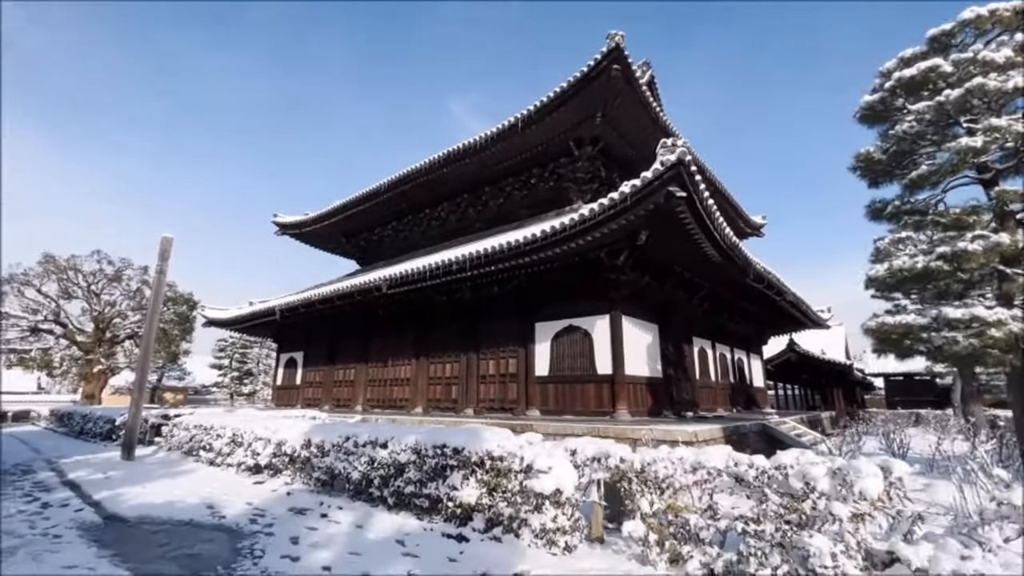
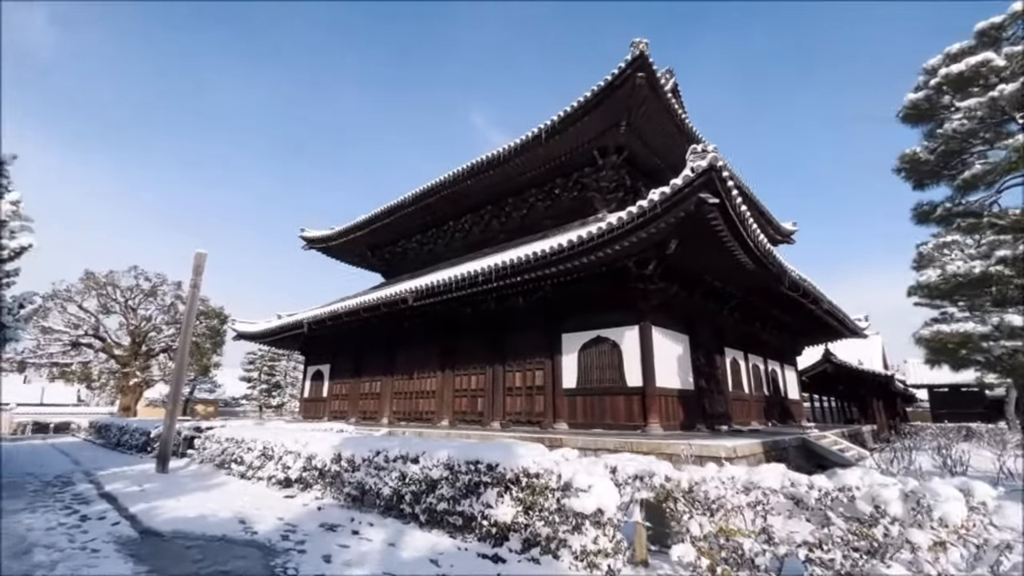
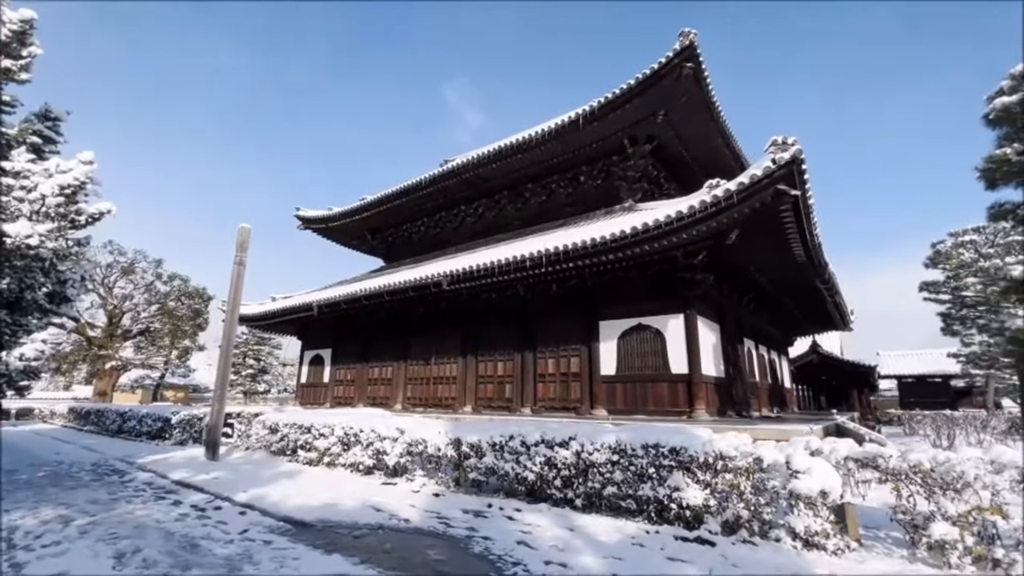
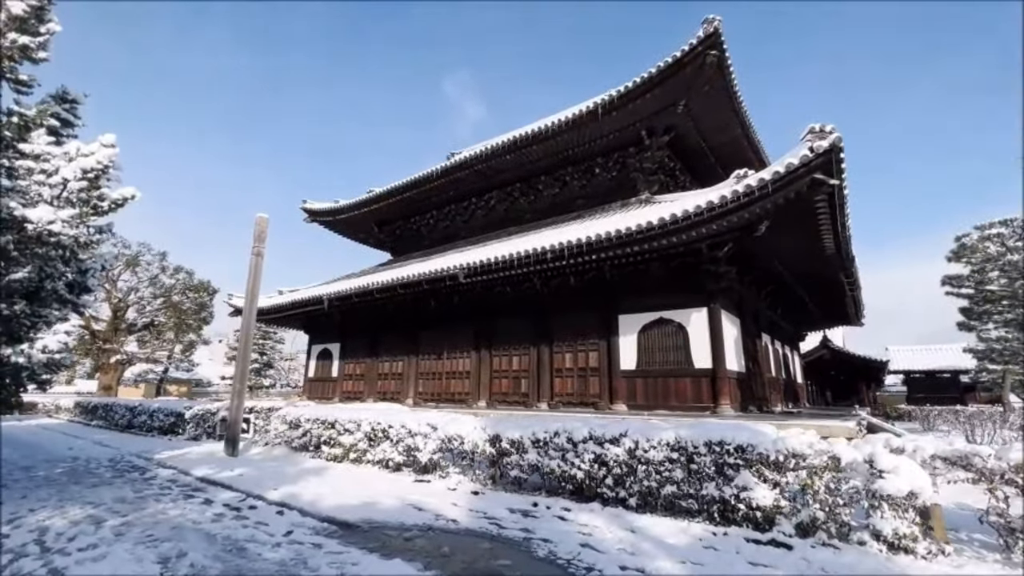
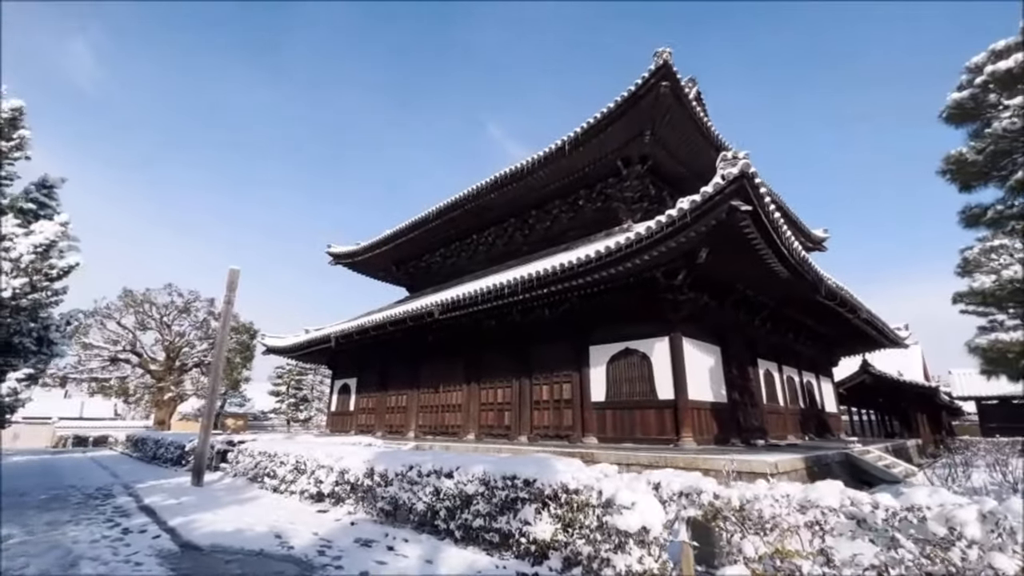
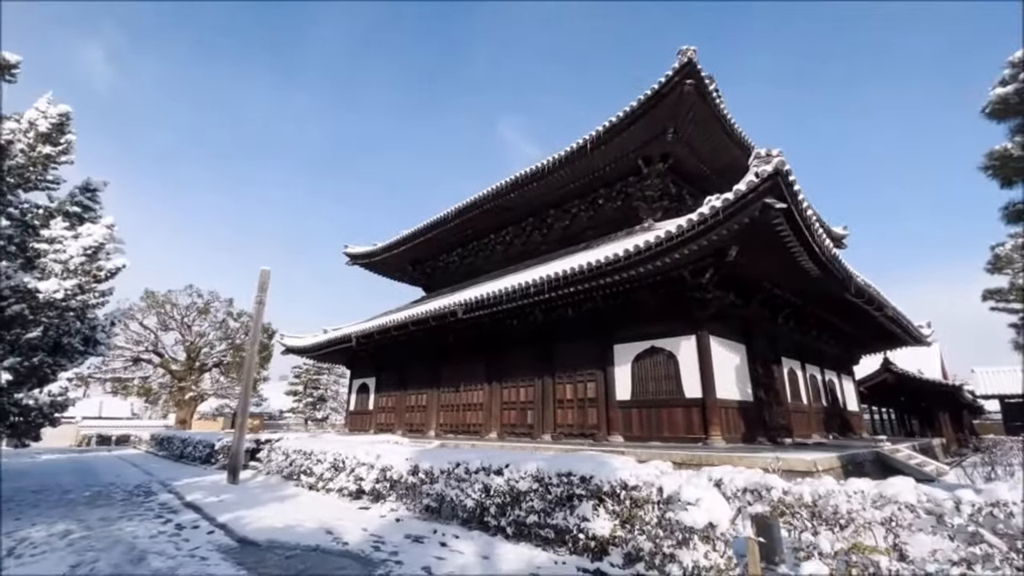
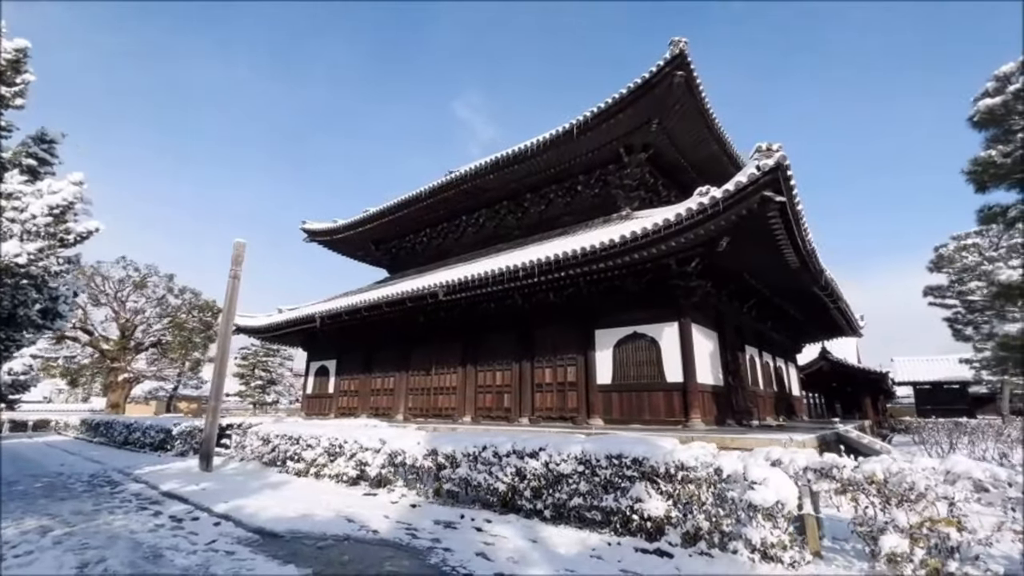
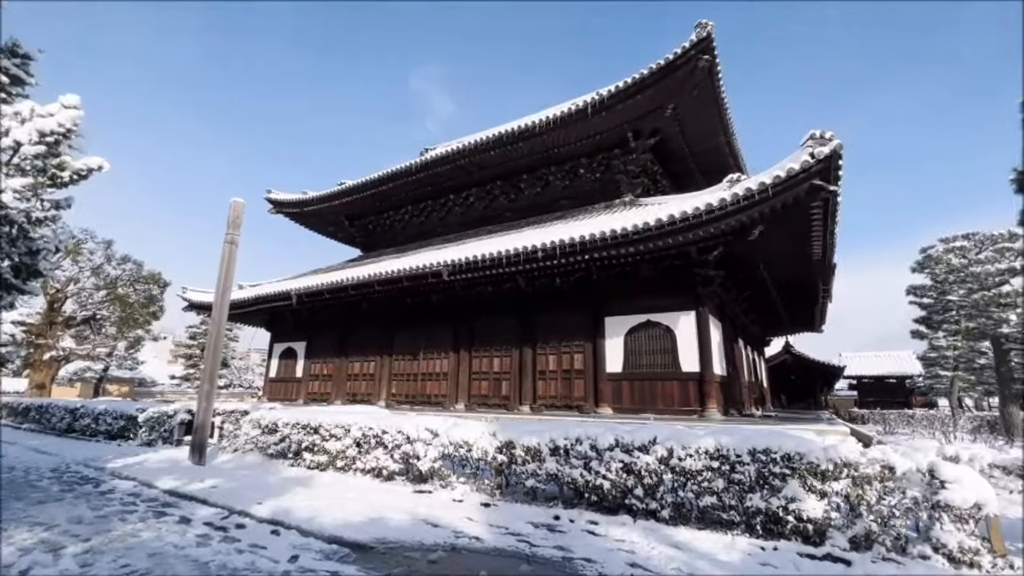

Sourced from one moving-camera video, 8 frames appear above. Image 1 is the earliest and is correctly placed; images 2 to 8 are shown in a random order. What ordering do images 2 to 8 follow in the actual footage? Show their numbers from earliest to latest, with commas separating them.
2, 5, 6, 7, 3, 4, 8
